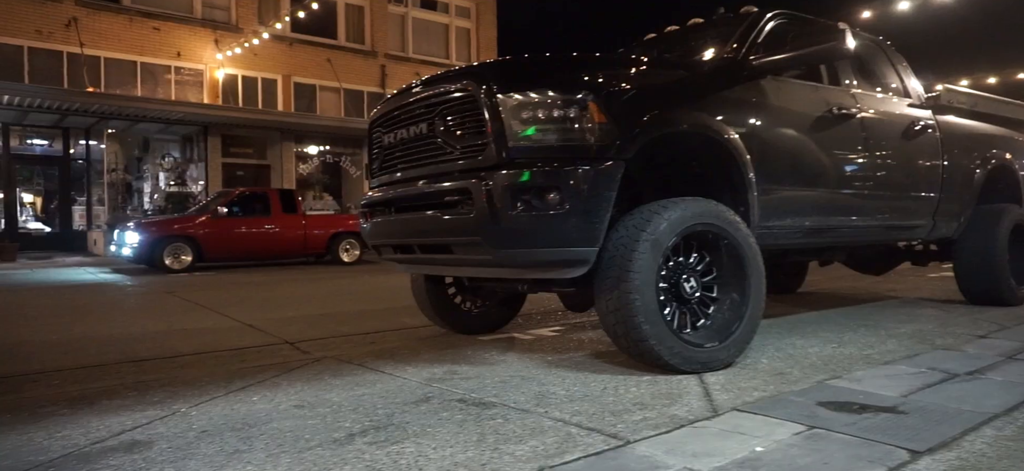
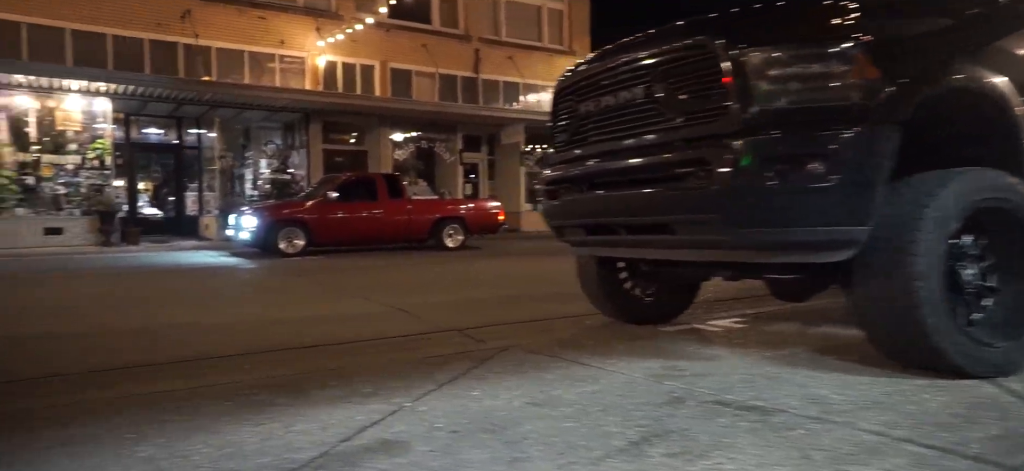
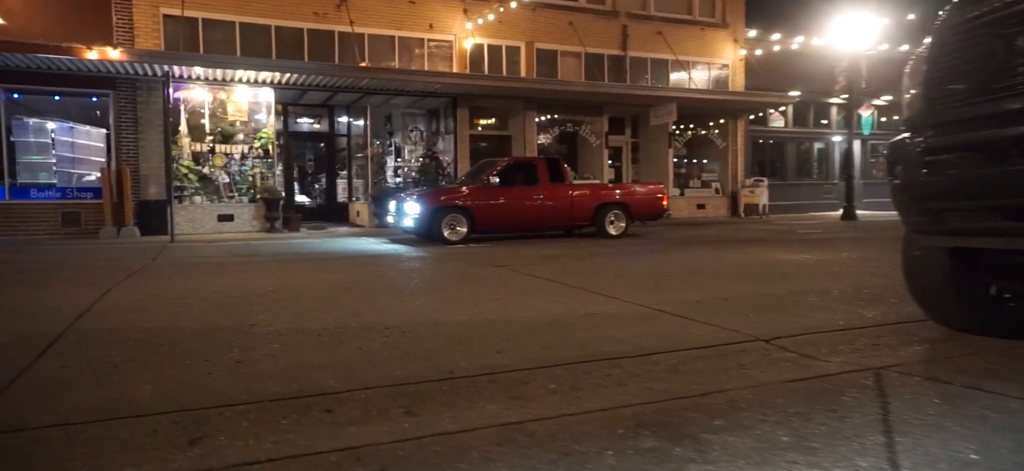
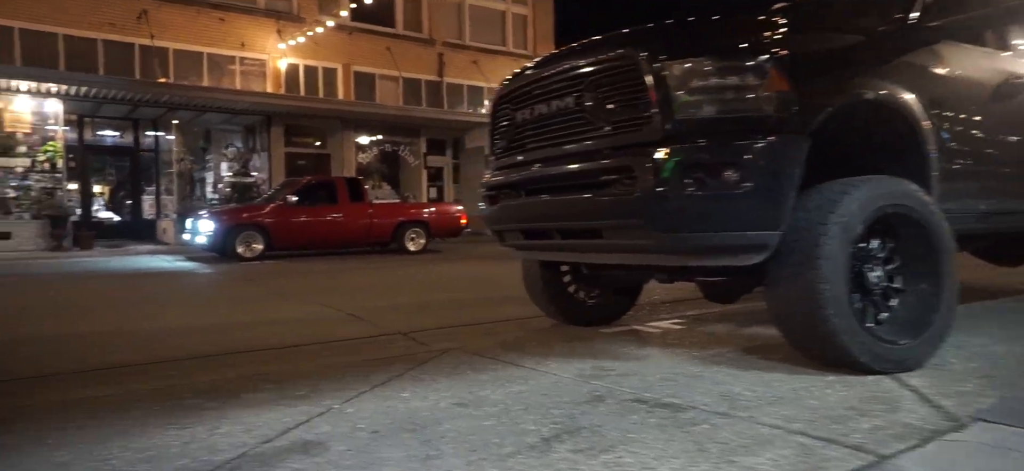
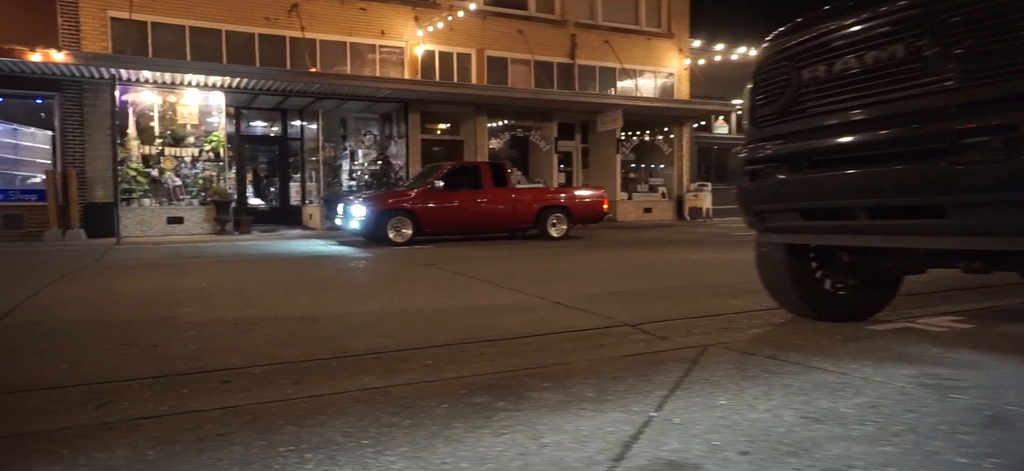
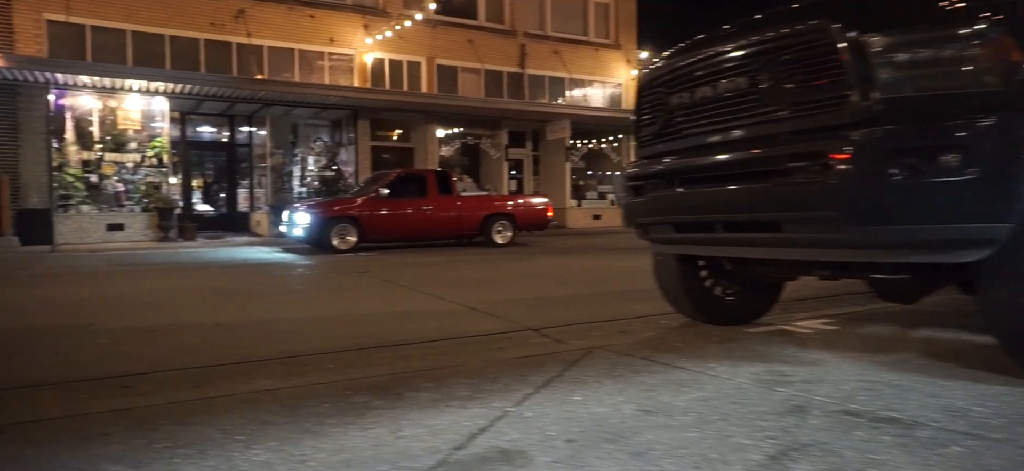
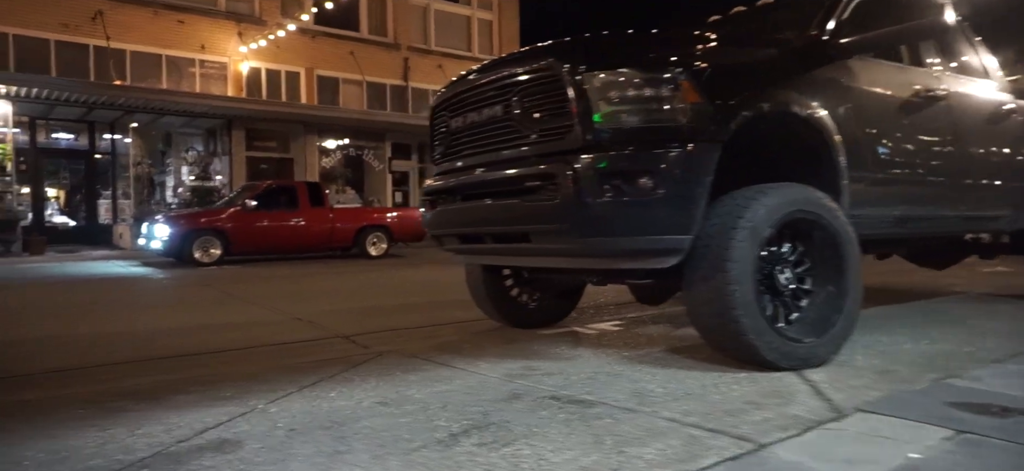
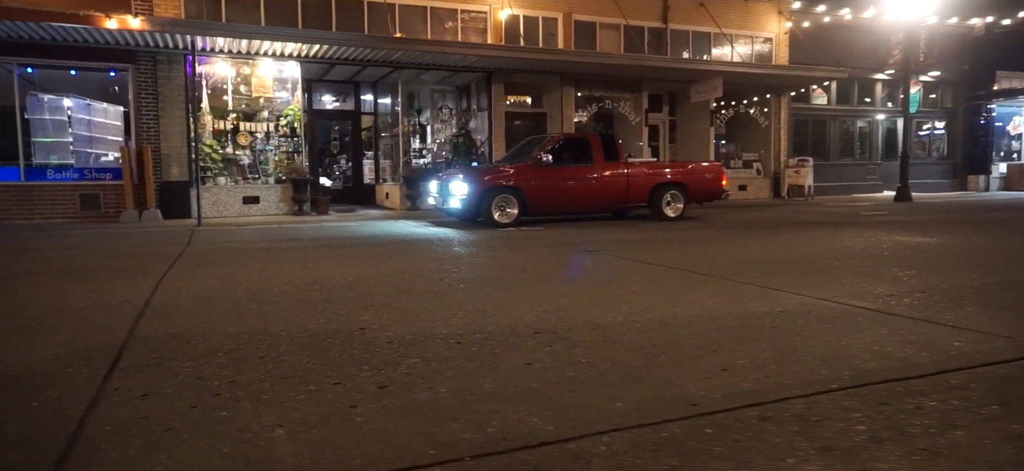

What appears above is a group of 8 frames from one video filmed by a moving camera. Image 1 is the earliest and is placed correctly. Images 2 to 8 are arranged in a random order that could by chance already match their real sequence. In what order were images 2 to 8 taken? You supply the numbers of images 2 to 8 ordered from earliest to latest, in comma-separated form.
7, 4, 2, 6, 5, 3, 8
